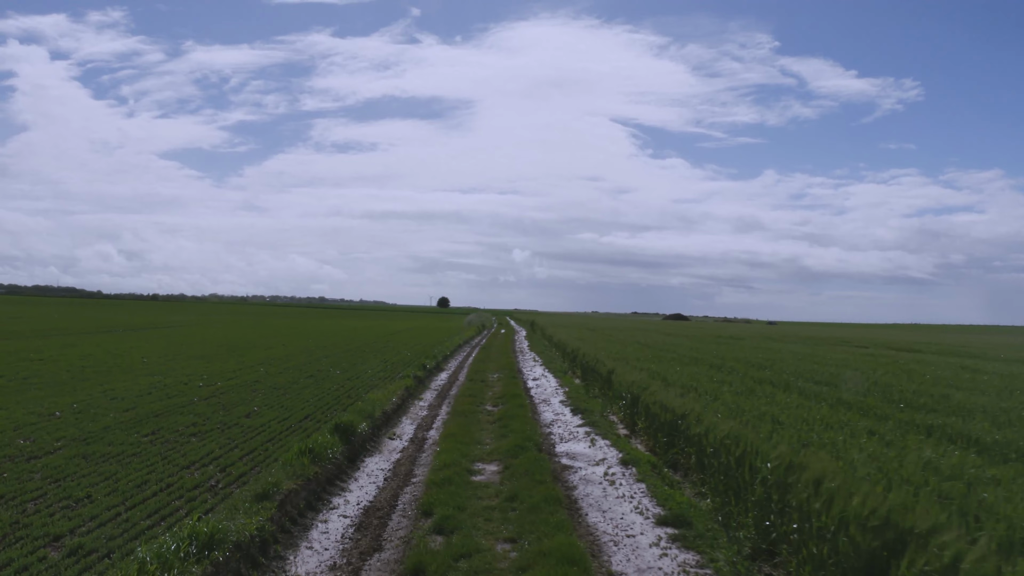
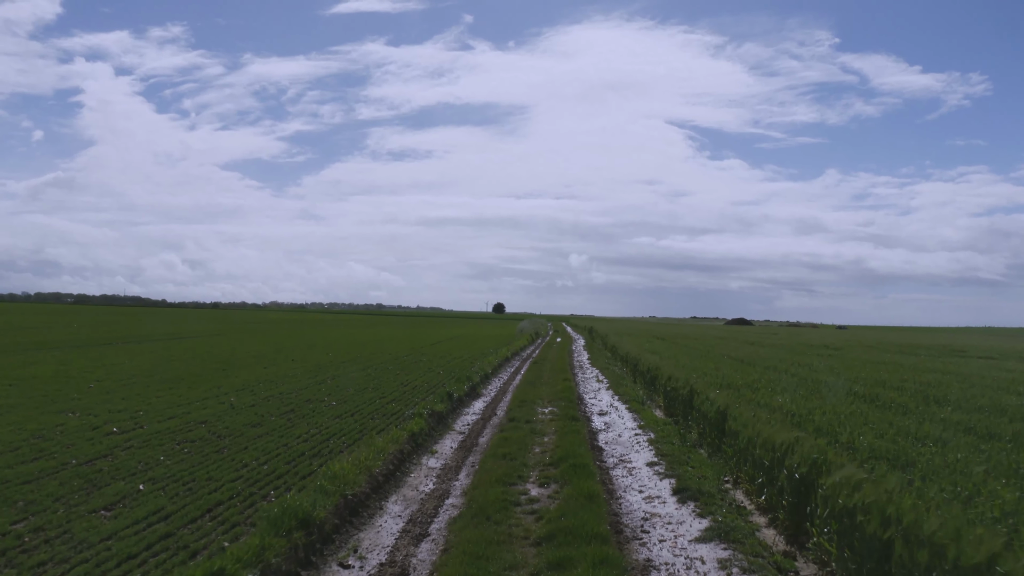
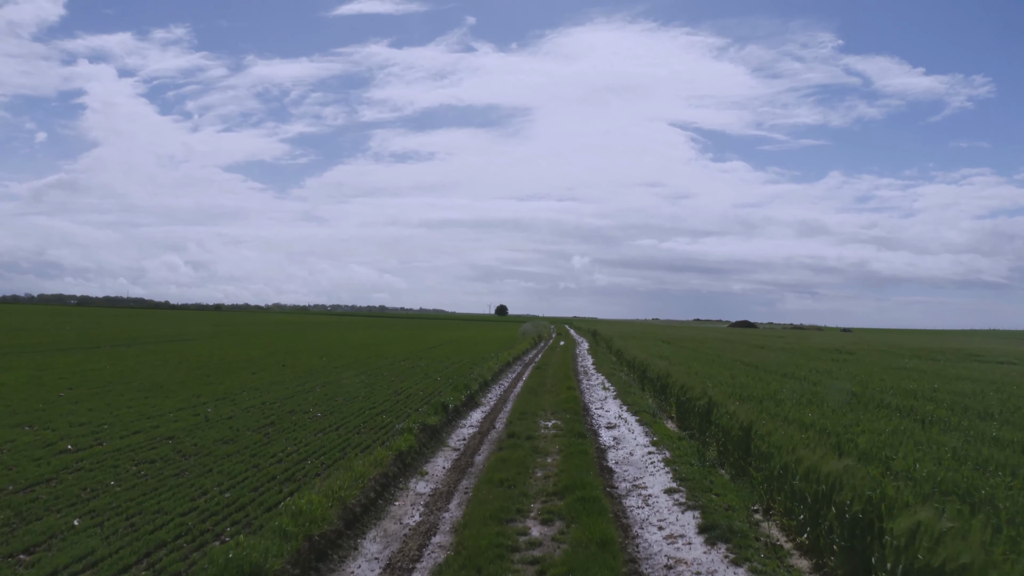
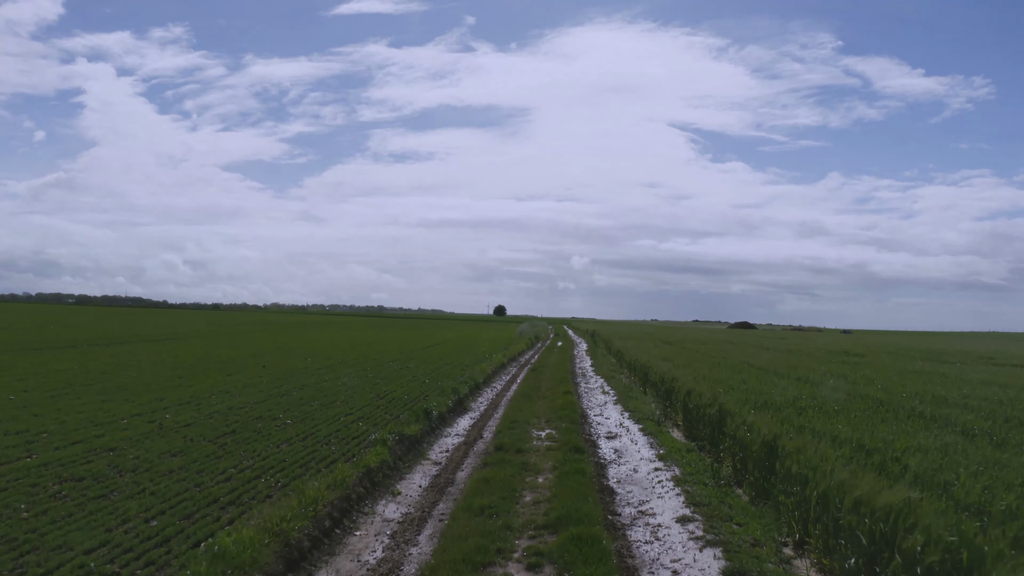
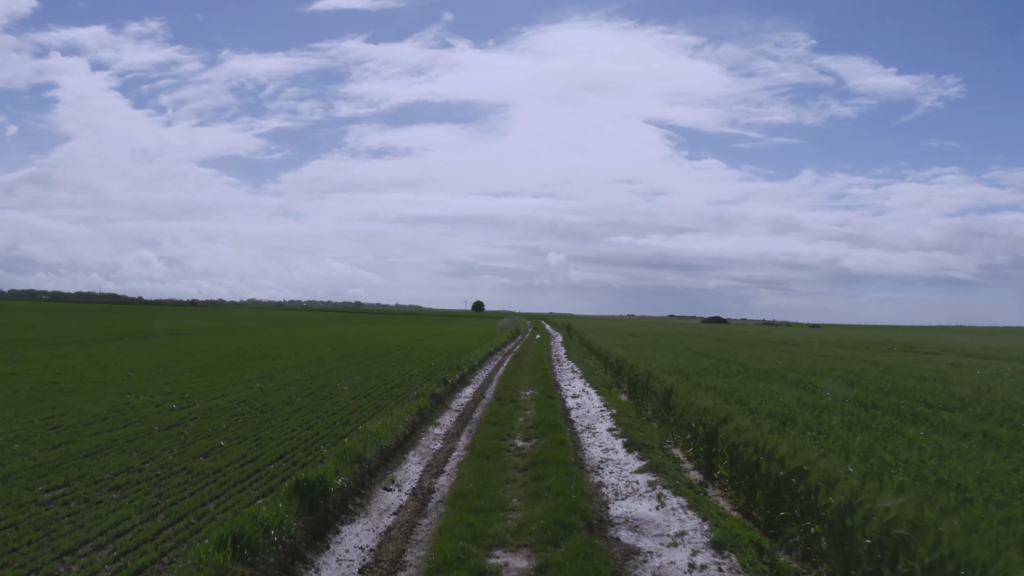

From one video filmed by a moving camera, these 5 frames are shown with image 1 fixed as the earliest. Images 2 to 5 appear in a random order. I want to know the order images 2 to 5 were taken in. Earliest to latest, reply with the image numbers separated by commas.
5, 2, 3, 4
